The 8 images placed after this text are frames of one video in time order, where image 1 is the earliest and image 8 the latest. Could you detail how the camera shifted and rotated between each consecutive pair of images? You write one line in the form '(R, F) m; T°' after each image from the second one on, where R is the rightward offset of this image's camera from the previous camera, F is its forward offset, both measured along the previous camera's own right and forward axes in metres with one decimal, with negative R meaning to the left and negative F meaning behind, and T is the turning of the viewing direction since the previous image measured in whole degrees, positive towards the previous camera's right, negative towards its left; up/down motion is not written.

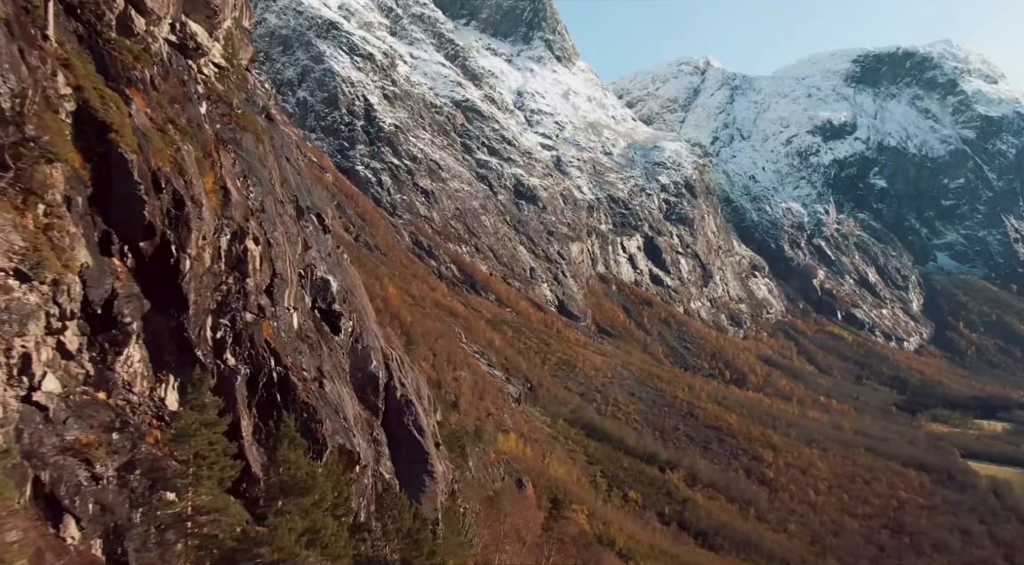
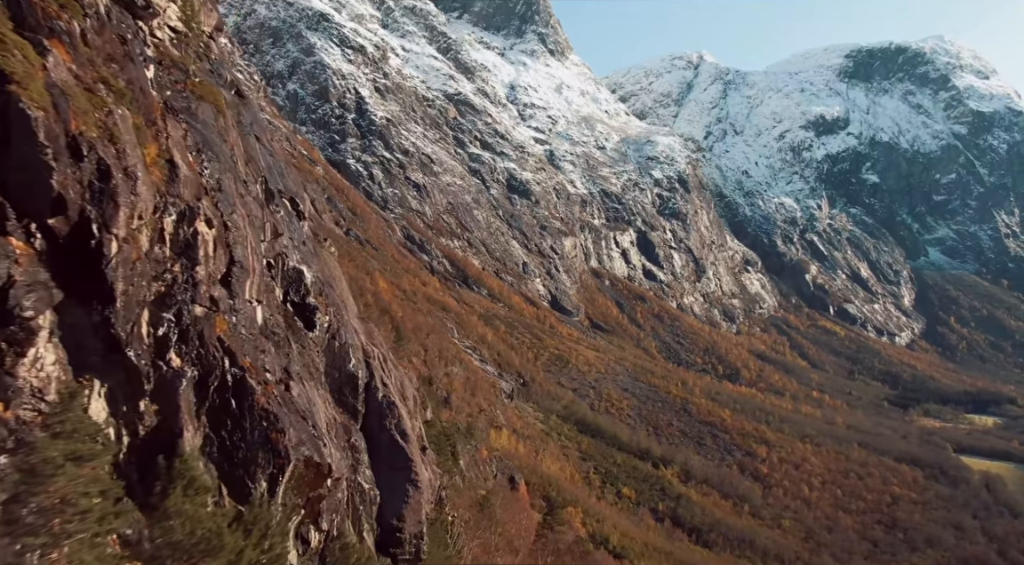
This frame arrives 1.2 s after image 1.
(0.0, +1.4) m; 0°
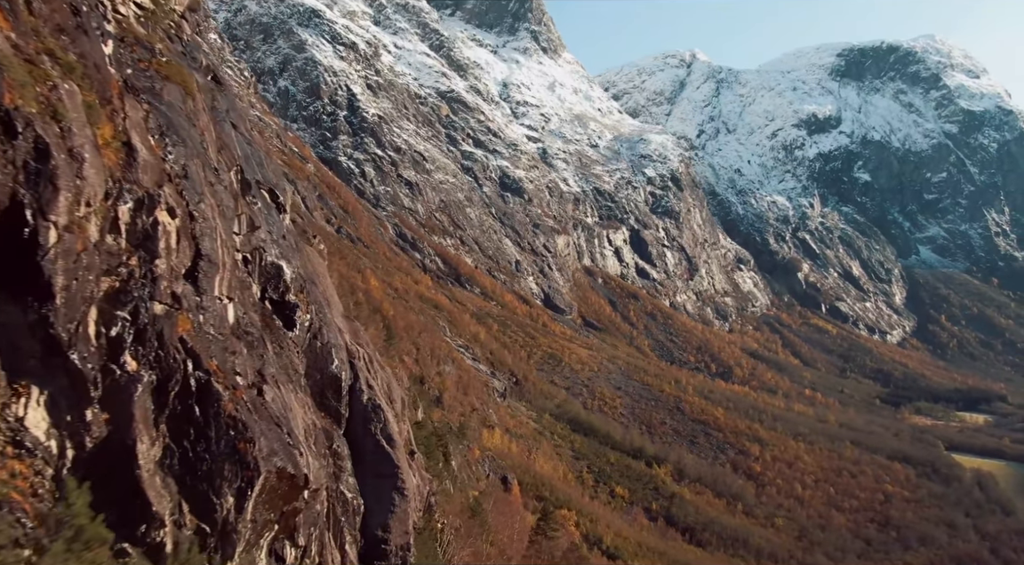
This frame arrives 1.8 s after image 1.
(0.0, +0.8) m; 0°
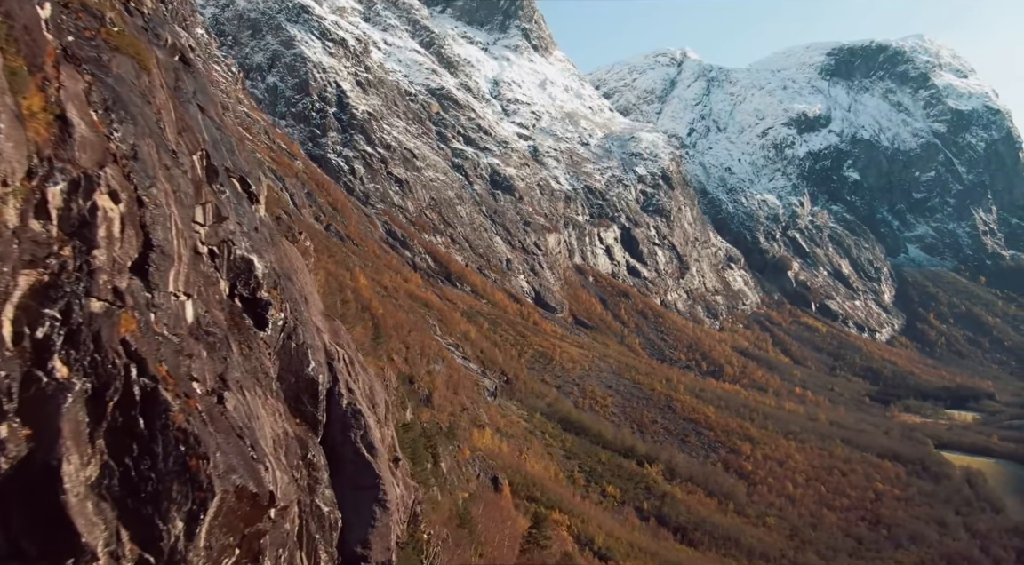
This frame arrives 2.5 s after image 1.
(0.0, +1.1) m; +1°
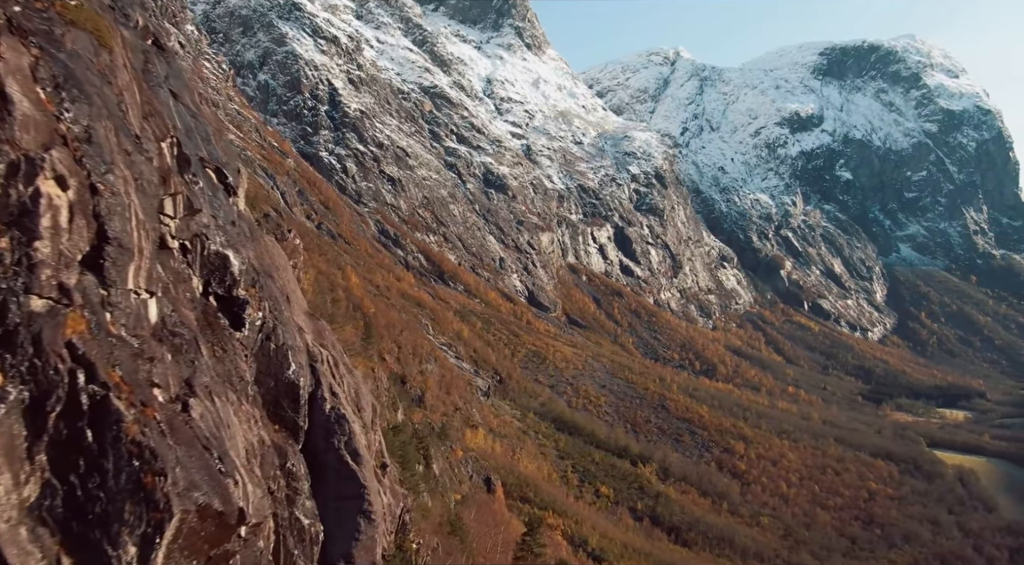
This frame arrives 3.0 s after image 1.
(0.0, +0.8) m; 0°
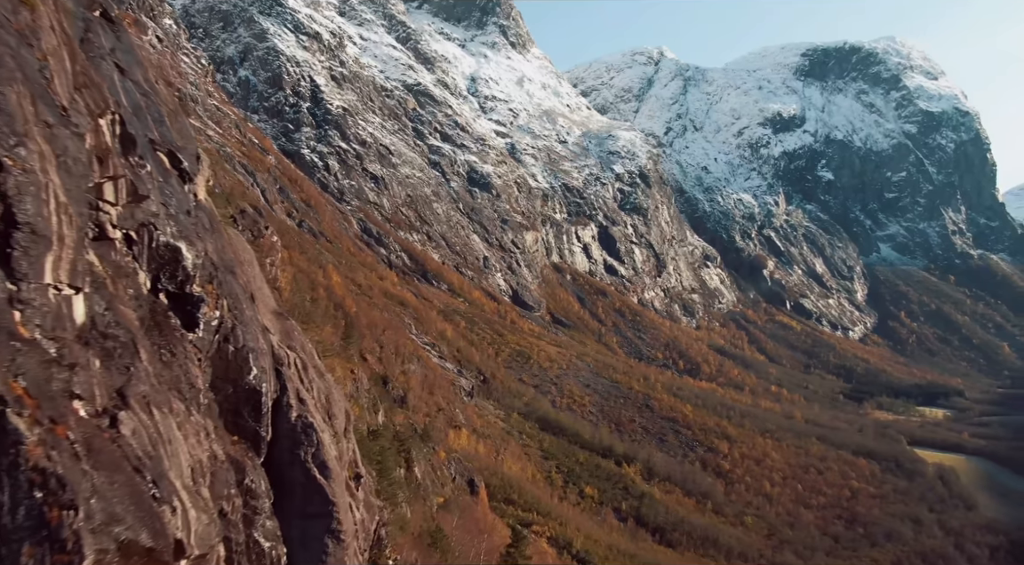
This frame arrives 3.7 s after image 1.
(0.0, +1.2) m; +1°
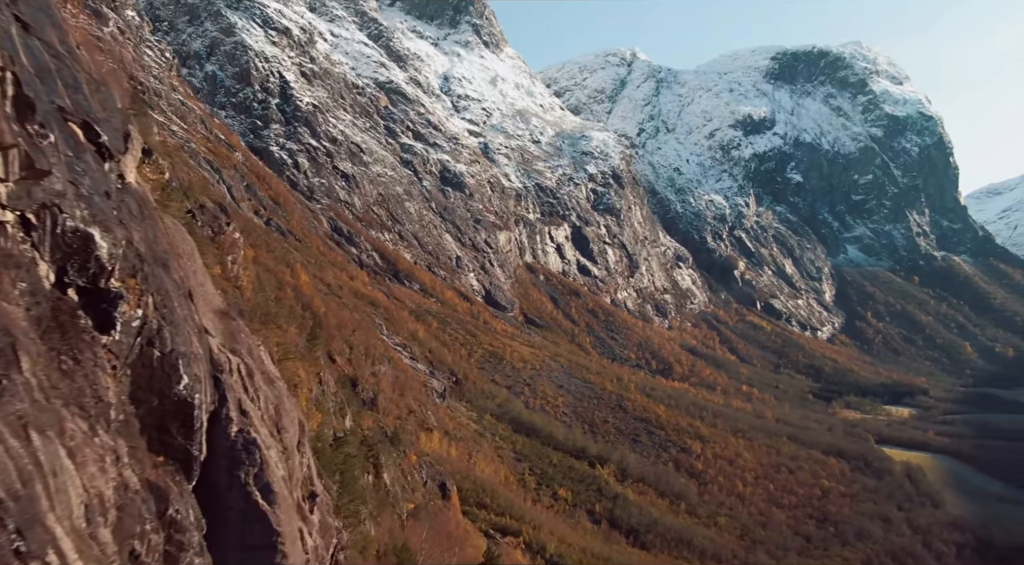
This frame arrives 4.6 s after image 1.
(0.0, +1.6) m; +2°
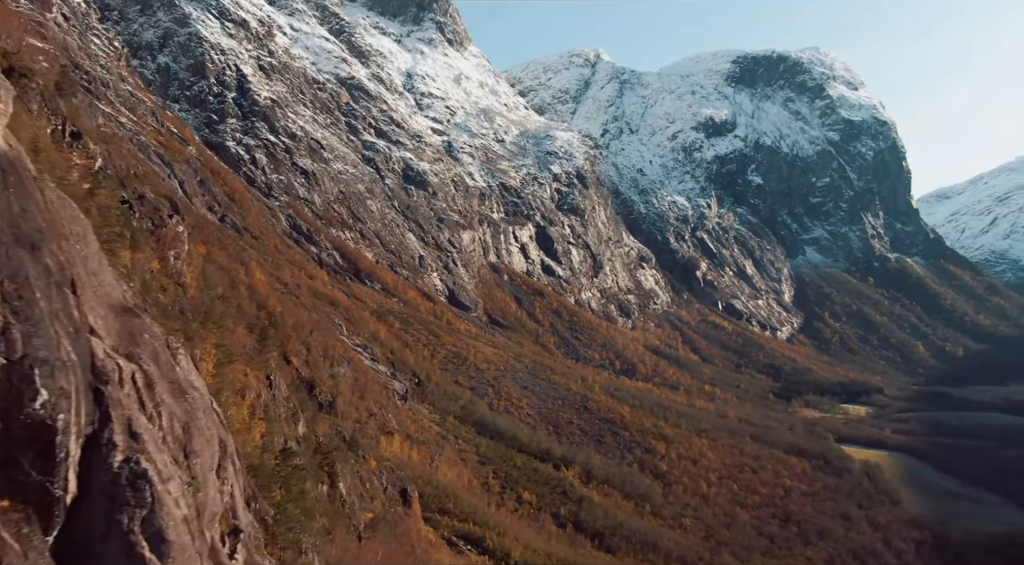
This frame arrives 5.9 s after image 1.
(0.0, +2.4) m; +2°
